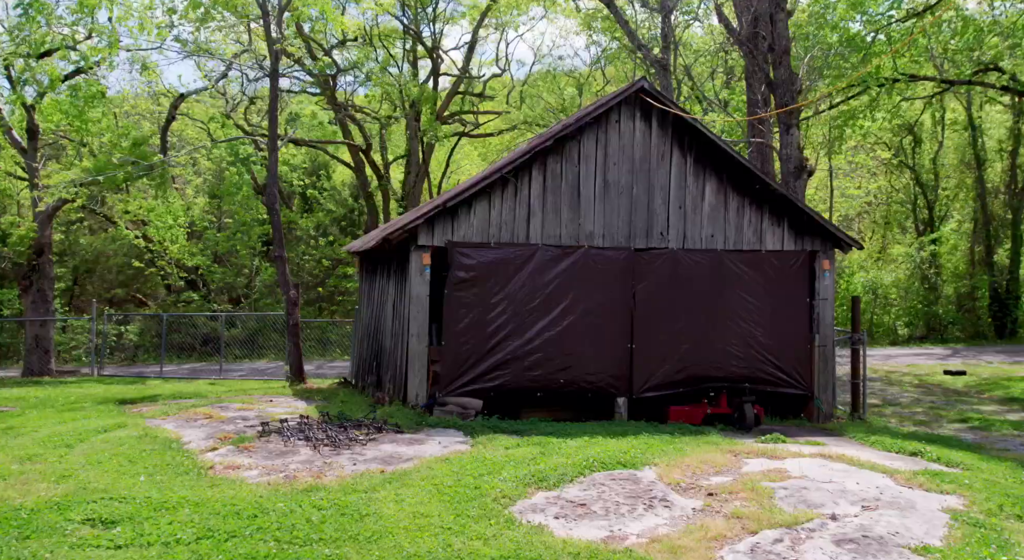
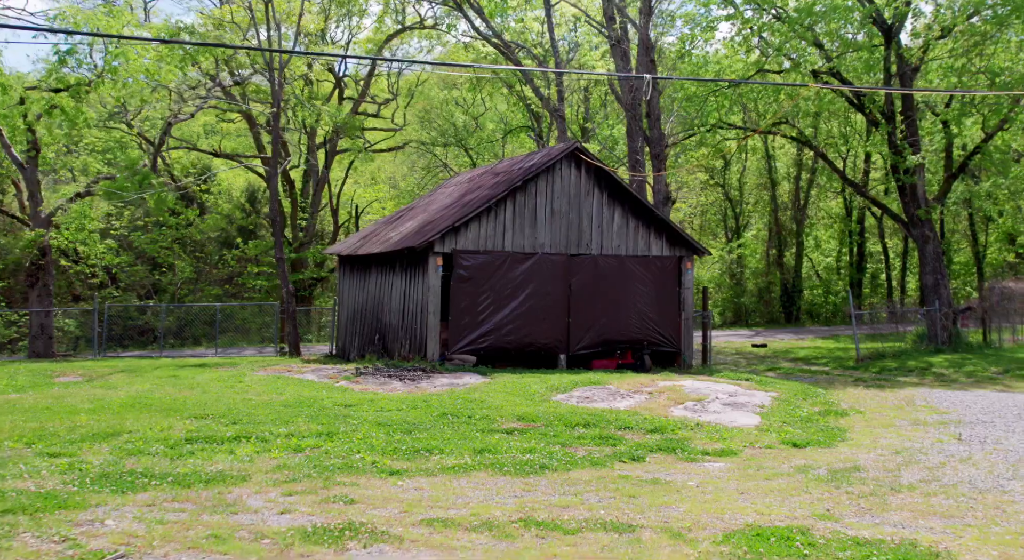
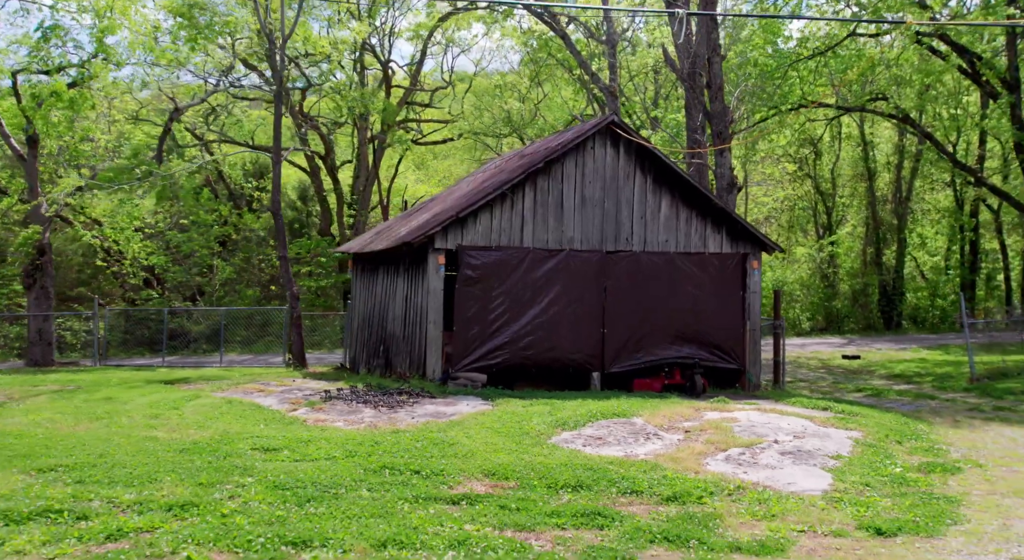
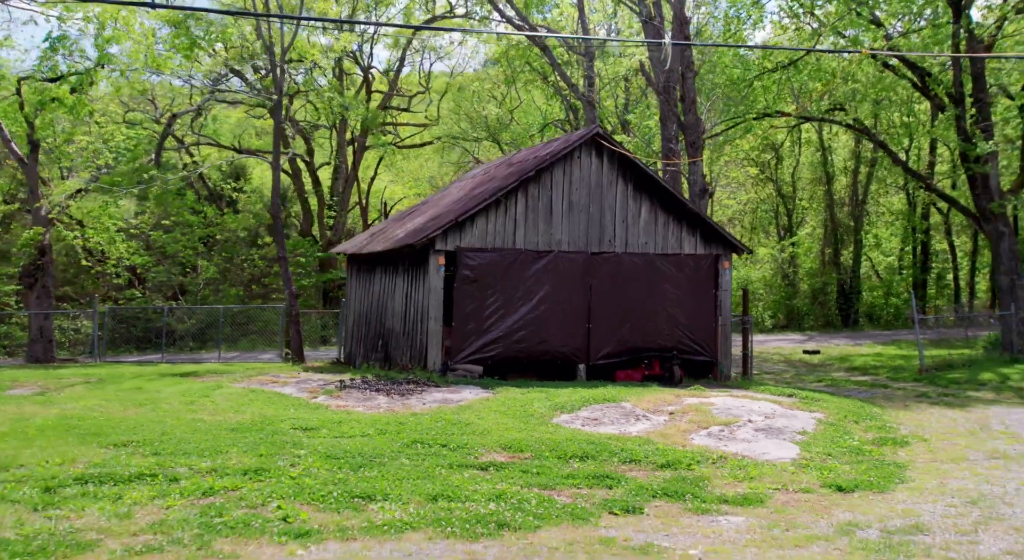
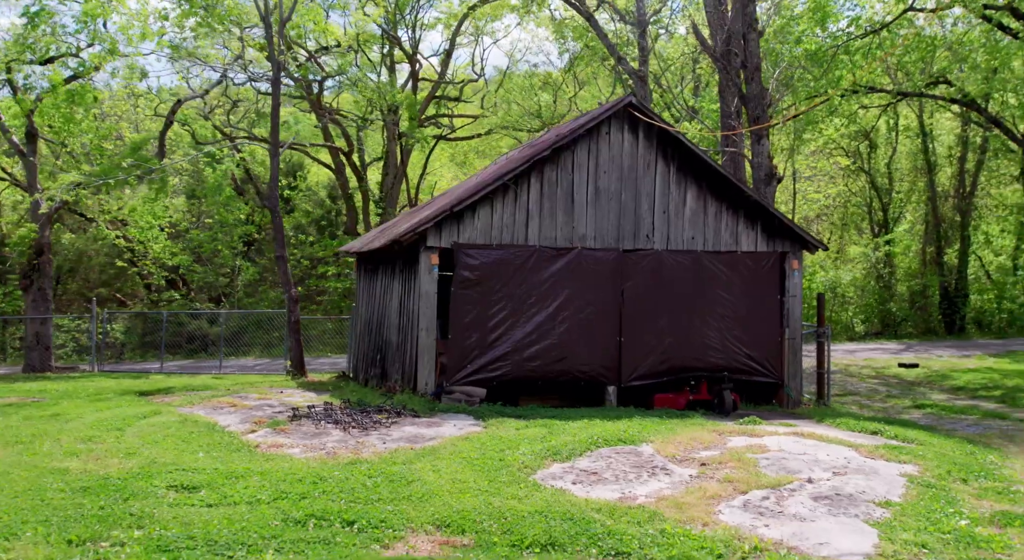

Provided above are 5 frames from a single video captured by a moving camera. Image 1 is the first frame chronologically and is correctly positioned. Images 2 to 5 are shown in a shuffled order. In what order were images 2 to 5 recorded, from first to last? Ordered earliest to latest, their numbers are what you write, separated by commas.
5, 3, 4, 2
